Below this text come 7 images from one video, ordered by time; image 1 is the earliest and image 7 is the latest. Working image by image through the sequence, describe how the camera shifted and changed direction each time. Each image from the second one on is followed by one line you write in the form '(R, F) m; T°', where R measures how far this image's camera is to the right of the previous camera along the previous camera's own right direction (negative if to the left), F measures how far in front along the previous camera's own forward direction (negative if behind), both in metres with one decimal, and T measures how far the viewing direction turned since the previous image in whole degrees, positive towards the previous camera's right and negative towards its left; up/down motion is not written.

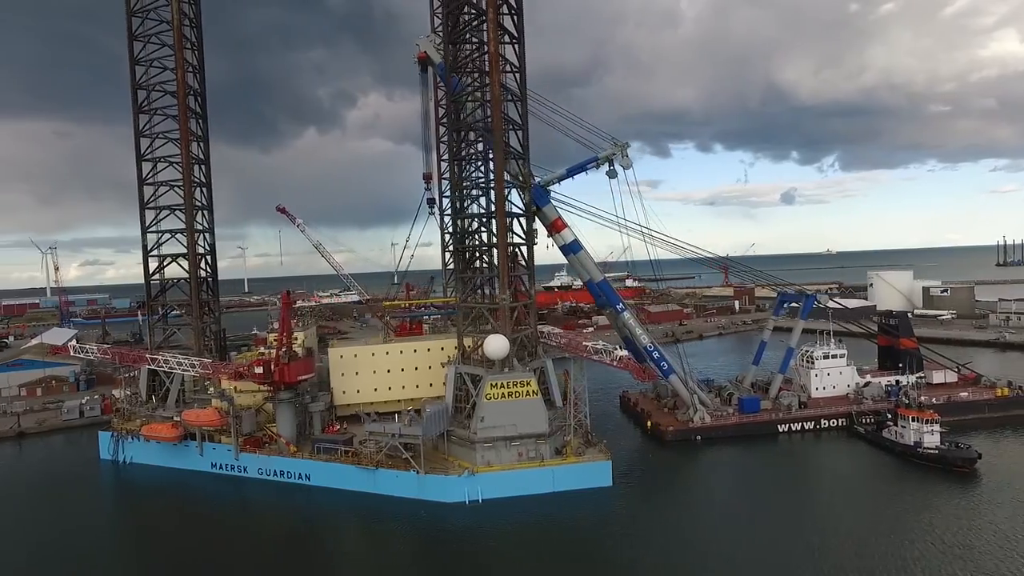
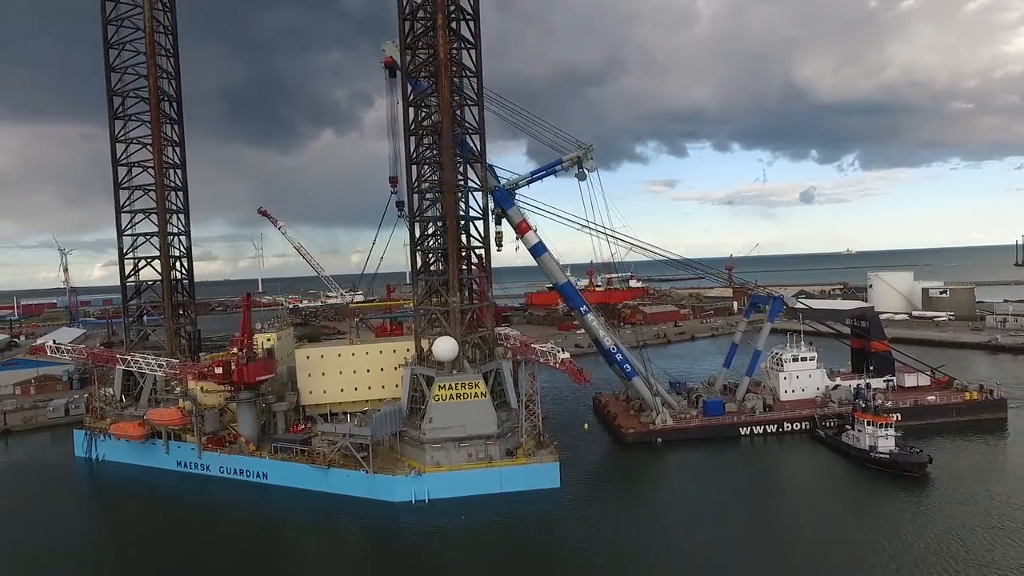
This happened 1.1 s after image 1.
(+1.8, -0.1) m; -1°
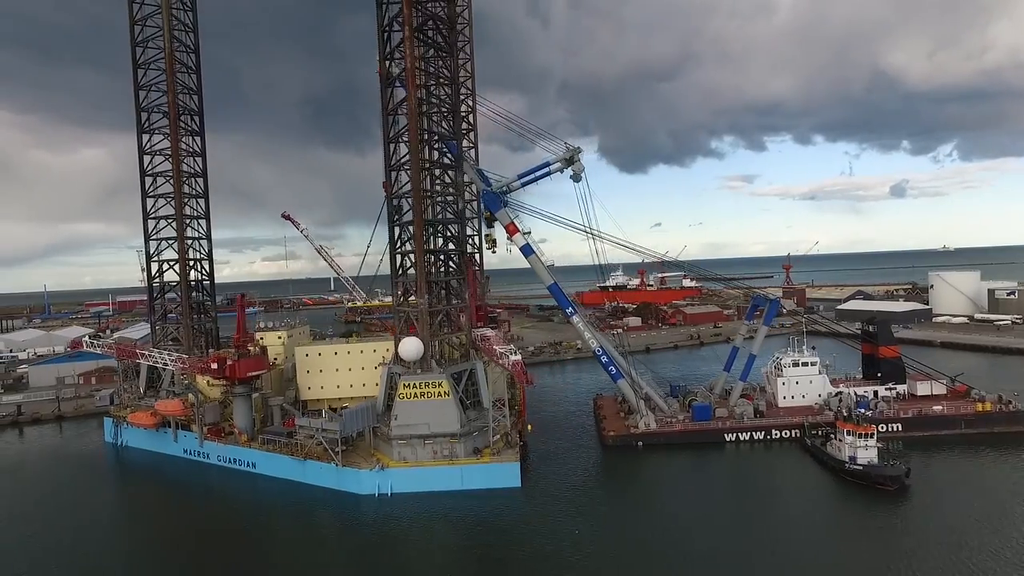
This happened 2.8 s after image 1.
(+2.7, -0.1) m; -6°
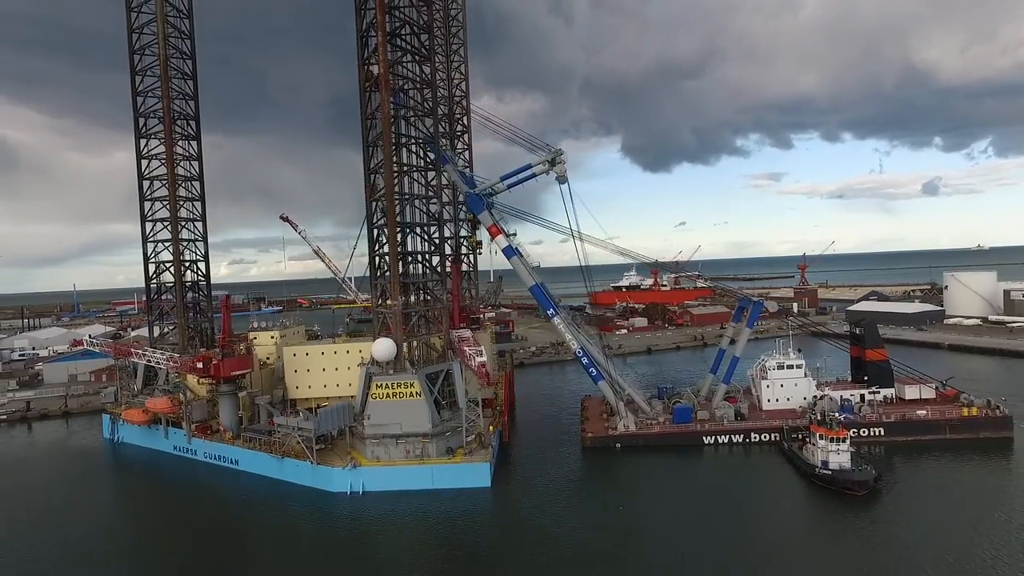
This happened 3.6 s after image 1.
(+1.4, -0.1) m; -2°
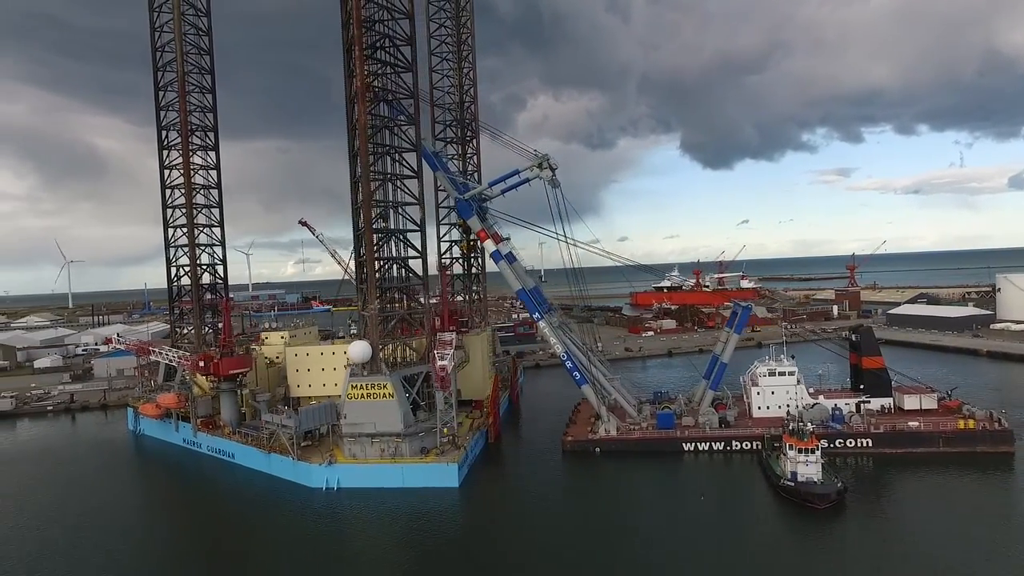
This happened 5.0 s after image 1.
(+2.3, -0.2) m; -5°
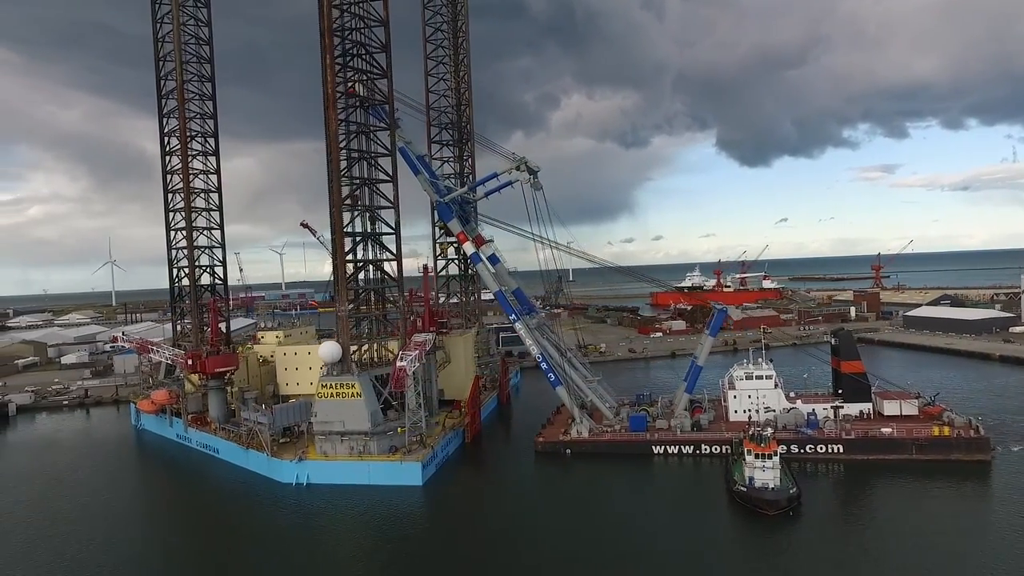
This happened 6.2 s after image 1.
(+1.9, -0.2) m; -3°
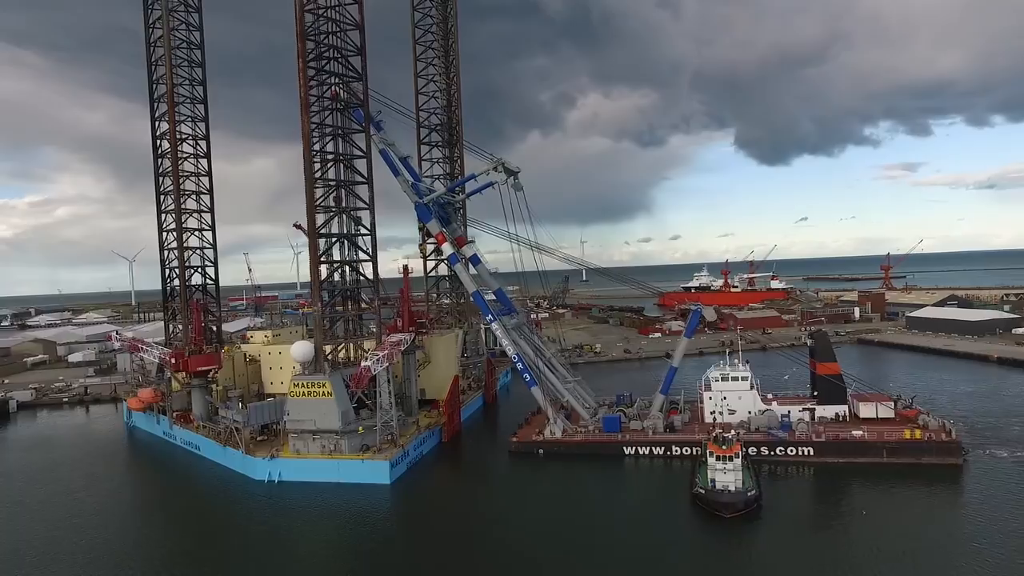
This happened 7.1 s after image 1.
(+1.3, -0.1) m; -1°
